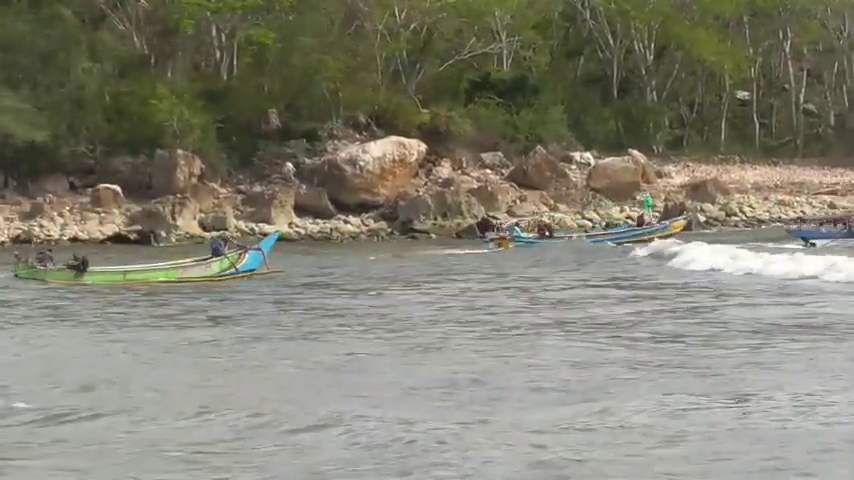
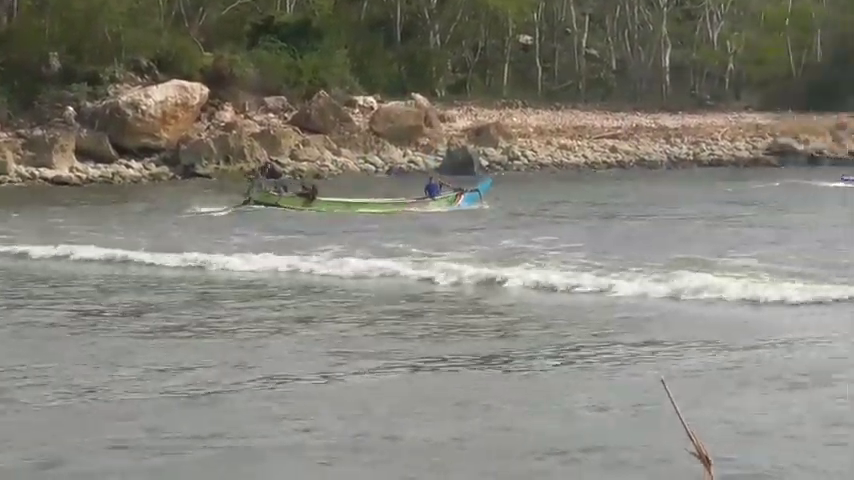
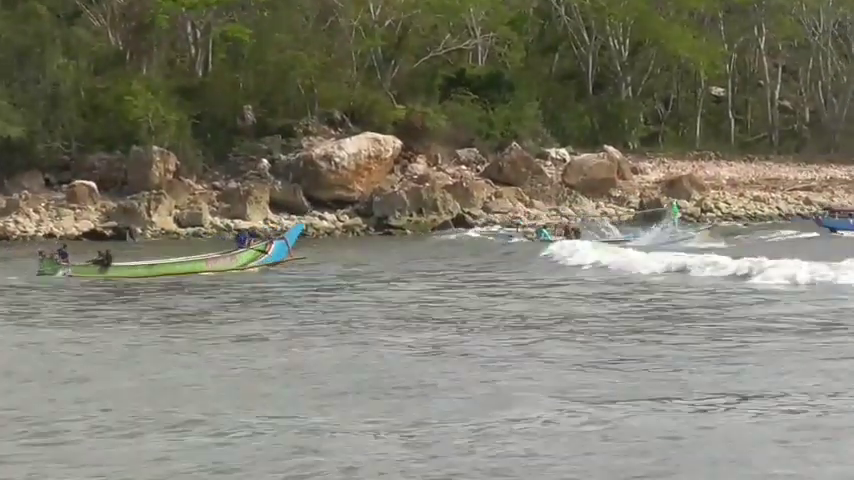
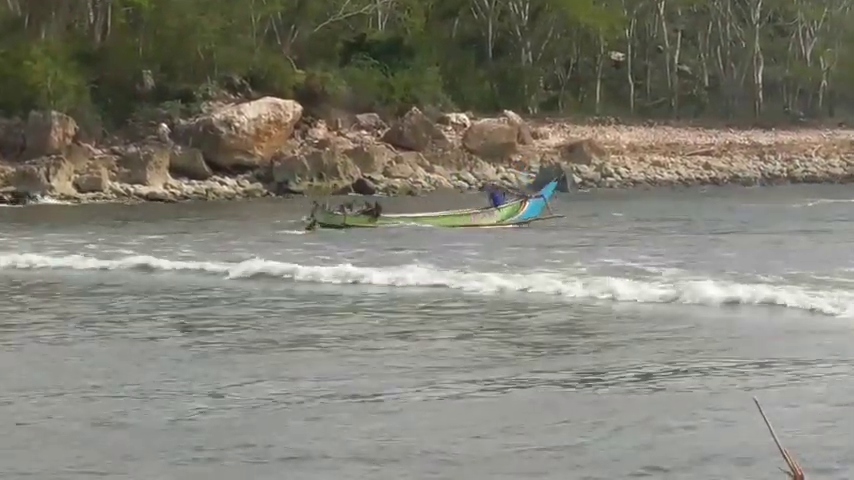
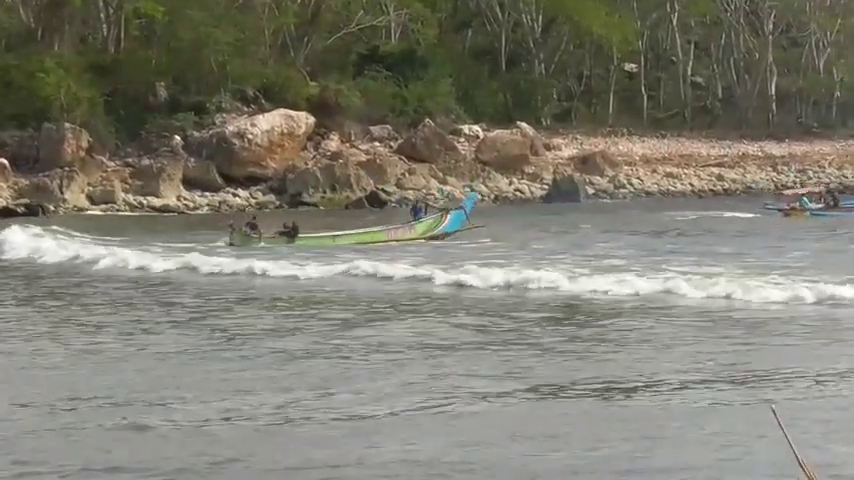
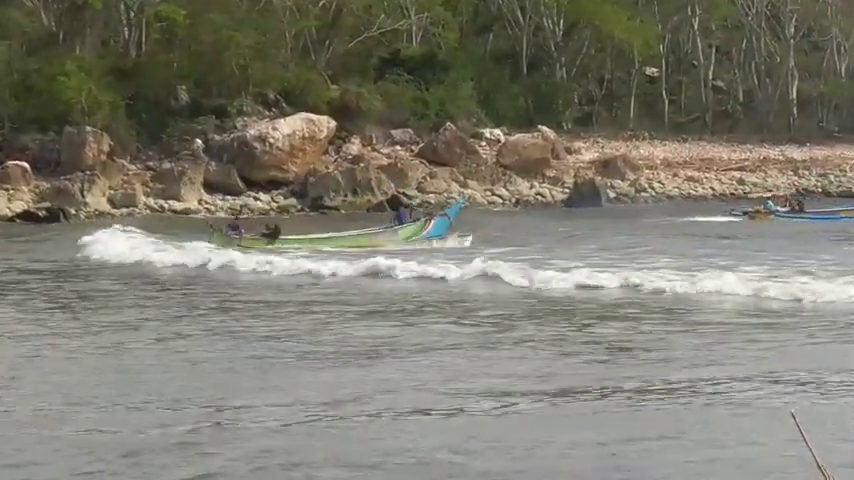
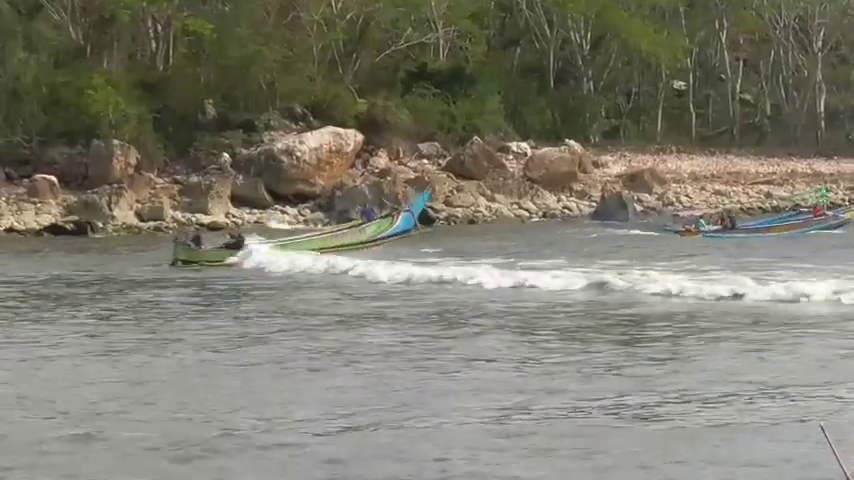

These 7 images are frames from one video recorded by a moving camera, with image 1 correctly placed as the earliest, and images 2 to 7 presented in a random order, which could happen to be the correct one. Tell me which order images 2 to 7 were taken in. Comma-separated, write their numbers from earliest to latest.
3, 7, 6, 5, 4, 2
